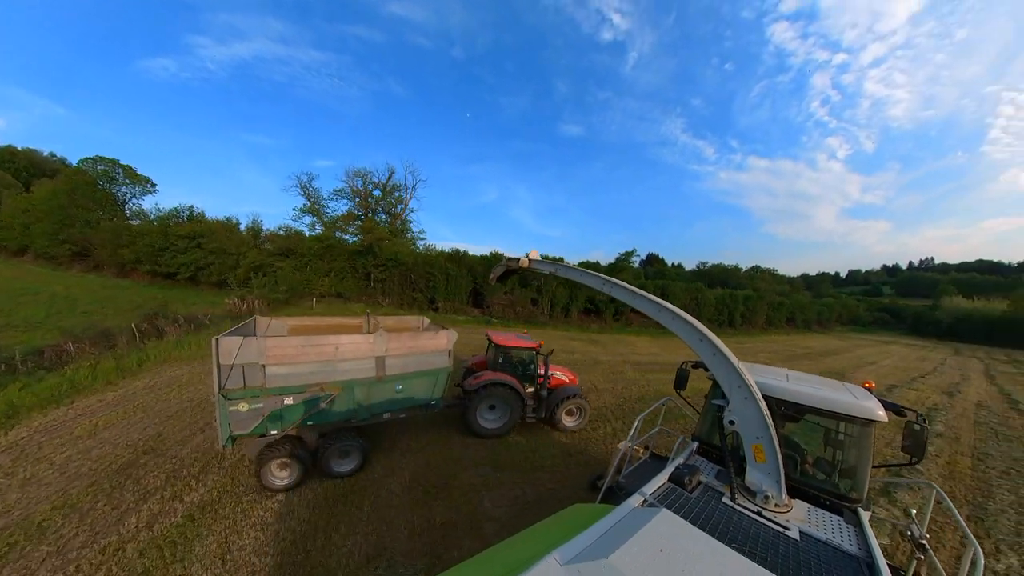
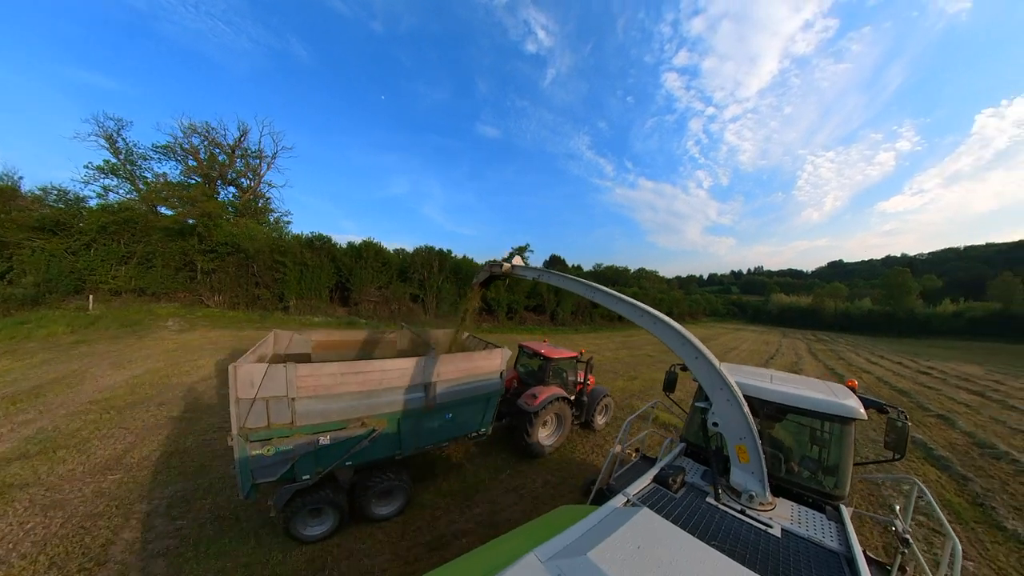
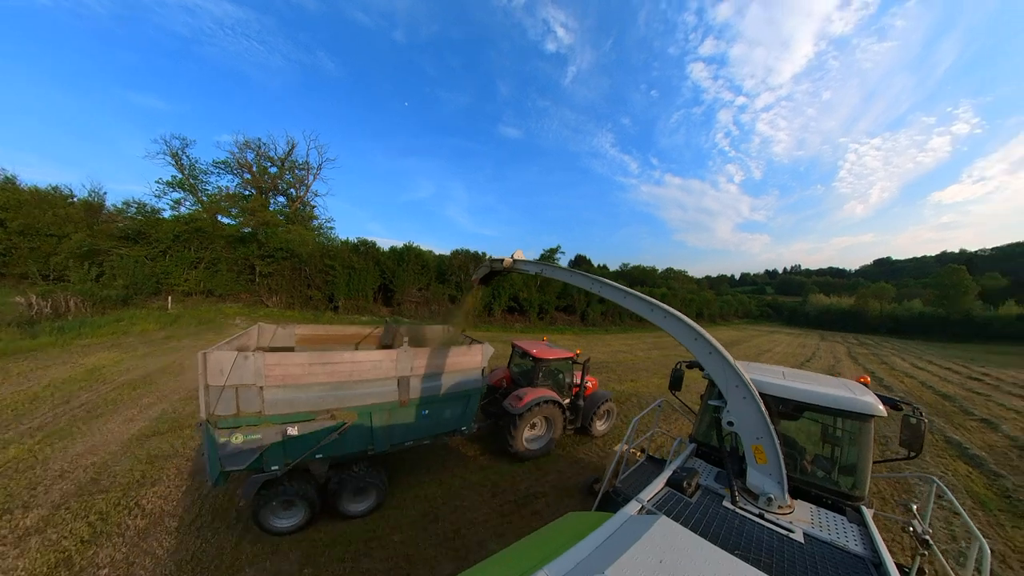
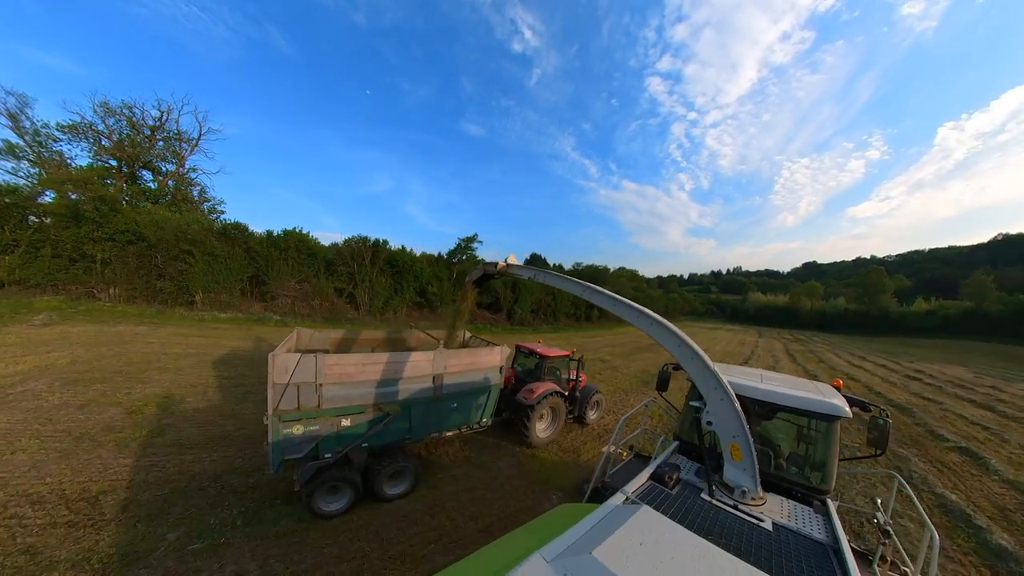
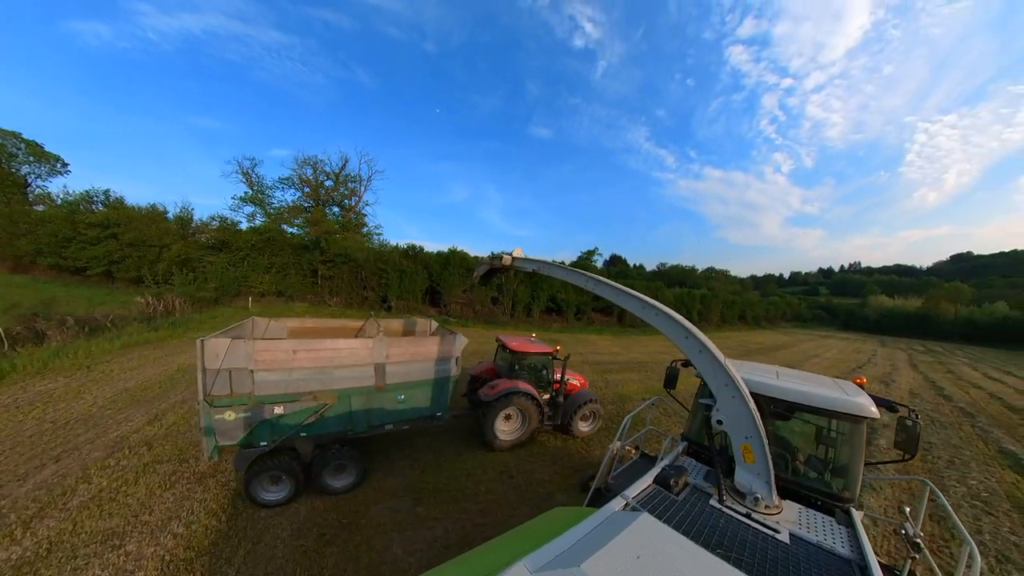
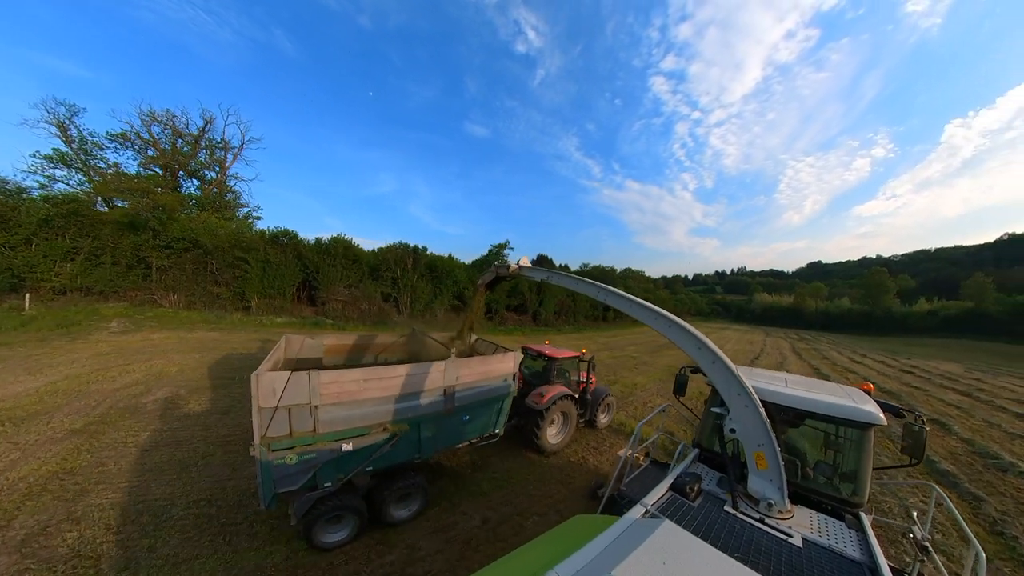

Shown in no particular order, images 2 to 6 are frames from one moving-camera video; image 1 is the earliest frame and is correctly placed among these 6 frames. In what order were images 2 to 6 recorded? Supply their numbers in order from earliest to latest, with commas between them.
5, 3, 2, 6, 4
